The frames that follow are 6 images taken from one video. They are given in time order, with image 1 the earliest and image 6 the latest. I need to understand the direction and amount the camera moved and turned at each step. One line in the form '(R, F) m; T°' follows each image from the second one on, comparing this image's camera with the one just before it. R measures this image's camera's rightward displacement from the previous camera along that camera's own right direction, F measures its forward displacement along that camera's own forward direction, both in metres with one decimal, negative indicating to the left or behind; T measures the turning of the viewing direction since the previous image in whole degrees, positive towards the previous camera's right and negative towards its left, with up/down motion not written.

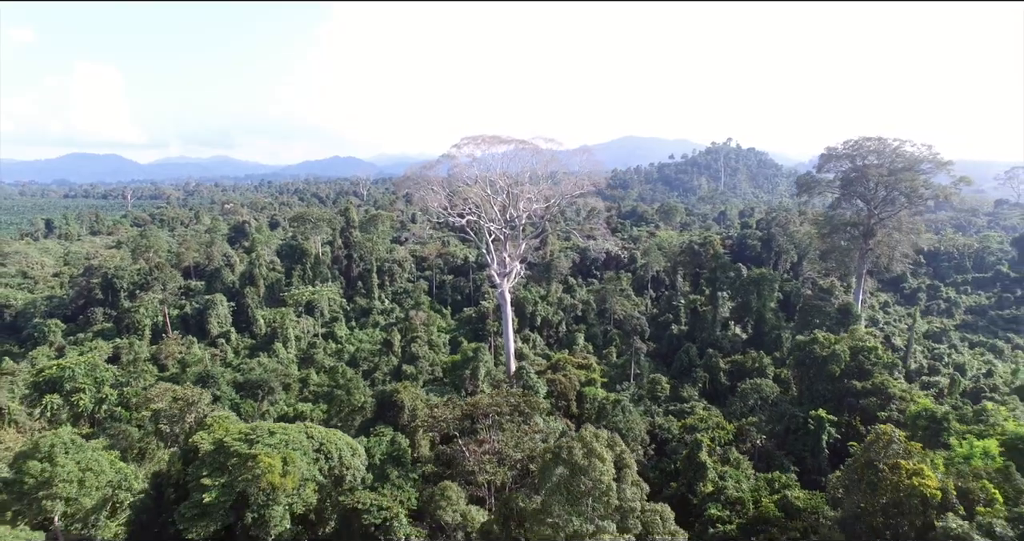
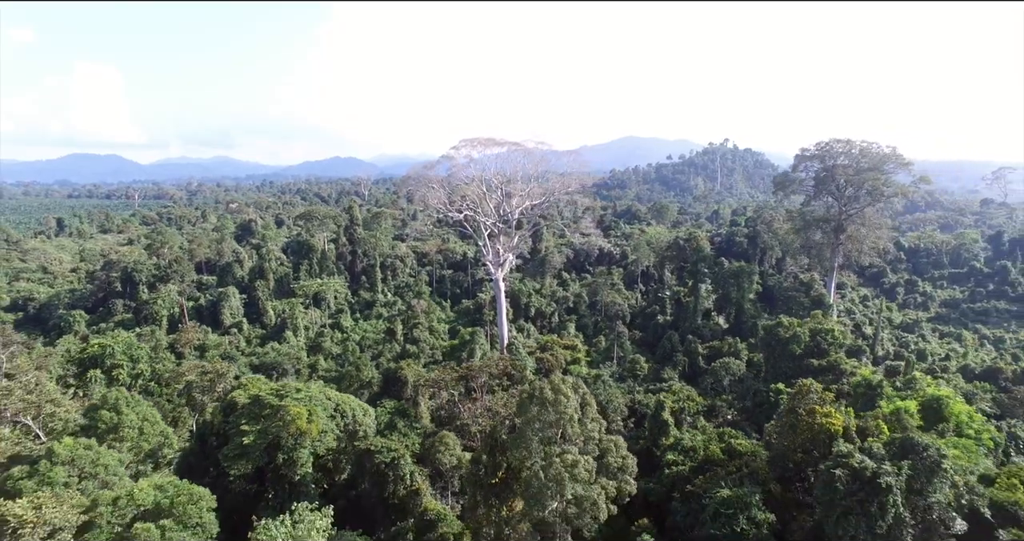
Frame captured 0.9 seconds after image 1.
(+0.3, -2.0) m; 0°
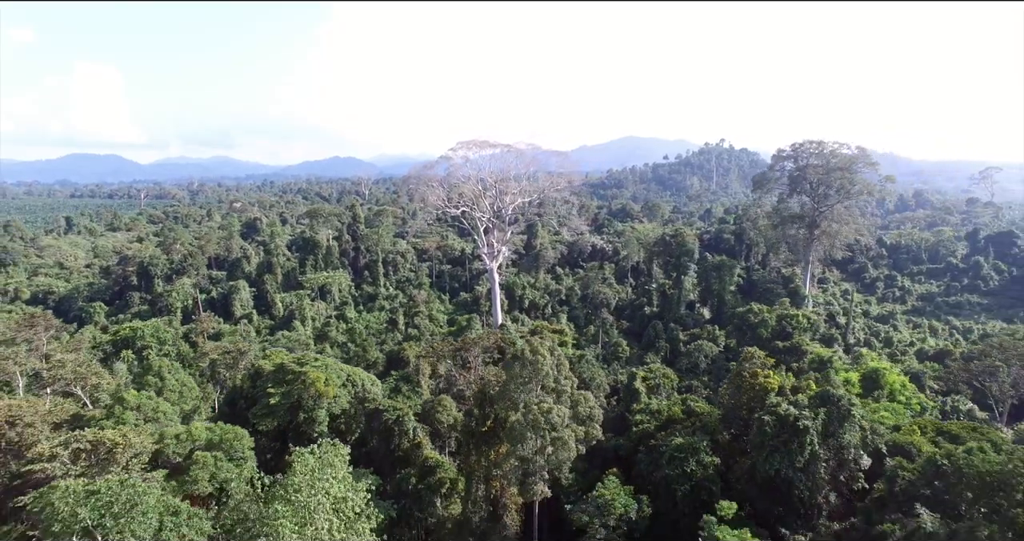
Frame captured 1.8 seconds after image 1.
(+0.3, -2.0) m; 0°
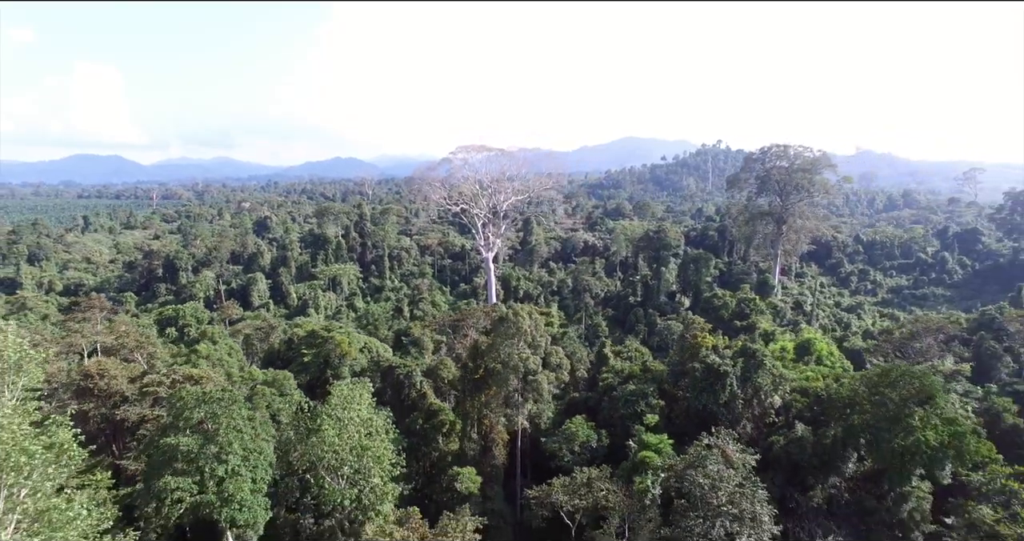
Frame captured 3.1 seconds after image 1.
(+0.4, -3.2) m; 0°
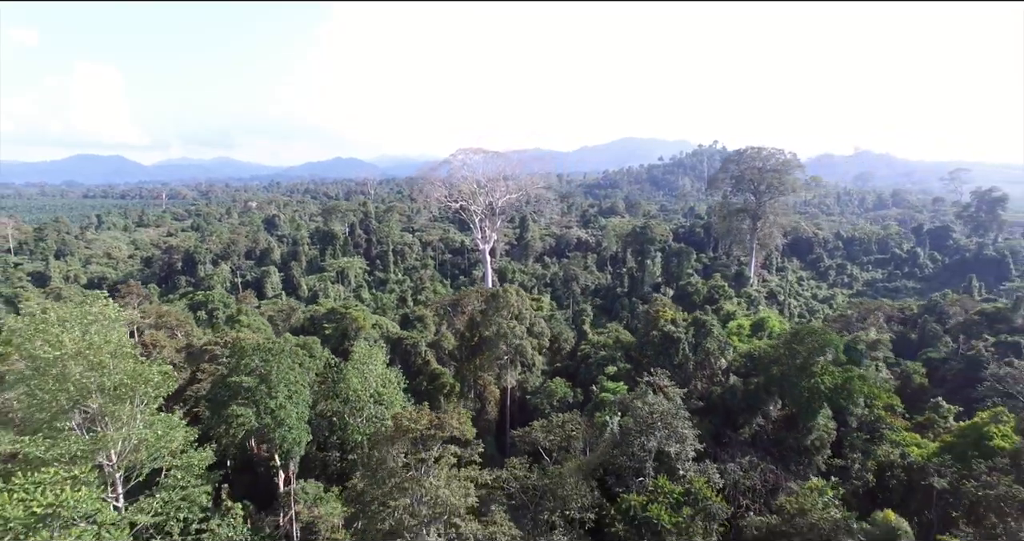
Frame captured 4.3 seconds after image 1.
(+0.3, -2.9) m; 0°
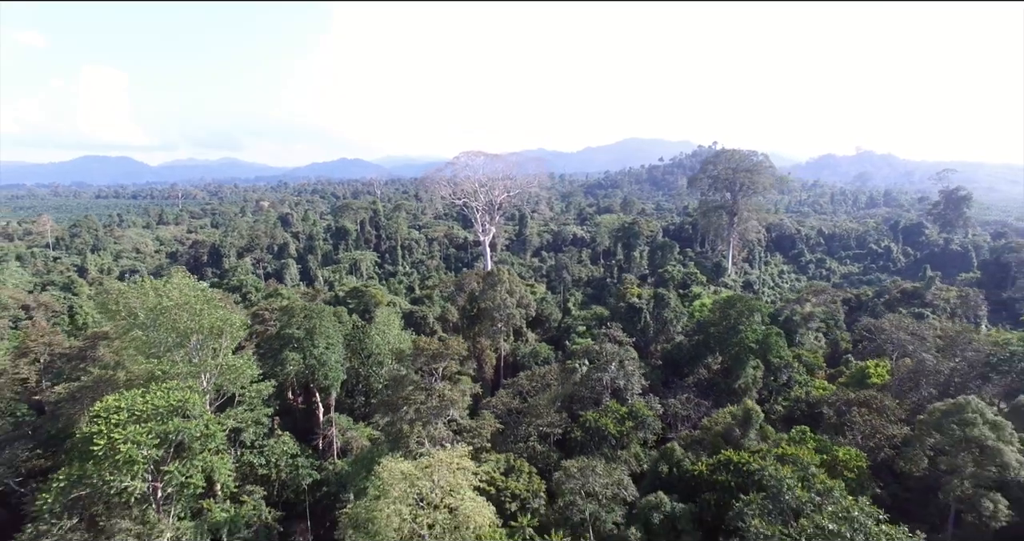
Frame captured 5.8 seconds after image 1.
(+0.4, -3.7) m; 0°
